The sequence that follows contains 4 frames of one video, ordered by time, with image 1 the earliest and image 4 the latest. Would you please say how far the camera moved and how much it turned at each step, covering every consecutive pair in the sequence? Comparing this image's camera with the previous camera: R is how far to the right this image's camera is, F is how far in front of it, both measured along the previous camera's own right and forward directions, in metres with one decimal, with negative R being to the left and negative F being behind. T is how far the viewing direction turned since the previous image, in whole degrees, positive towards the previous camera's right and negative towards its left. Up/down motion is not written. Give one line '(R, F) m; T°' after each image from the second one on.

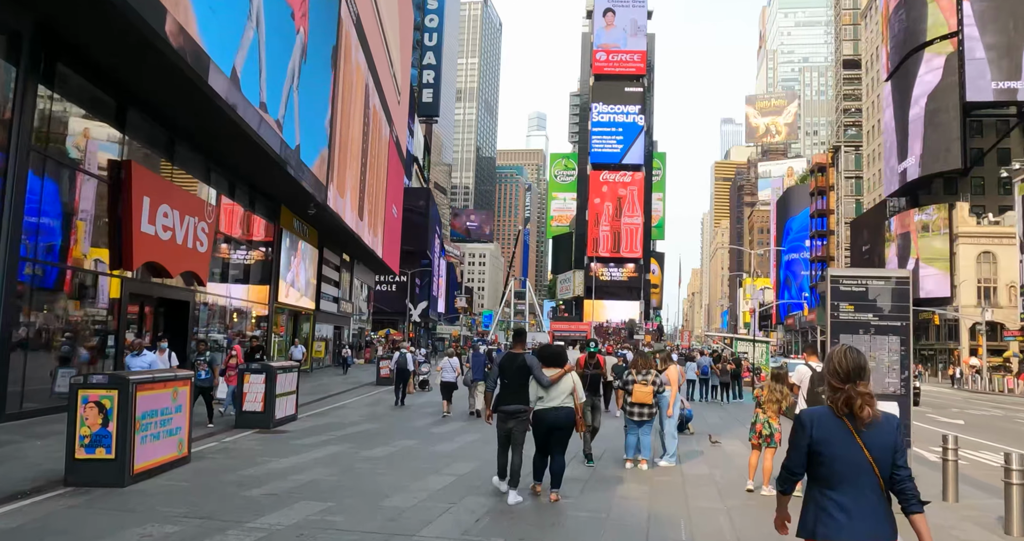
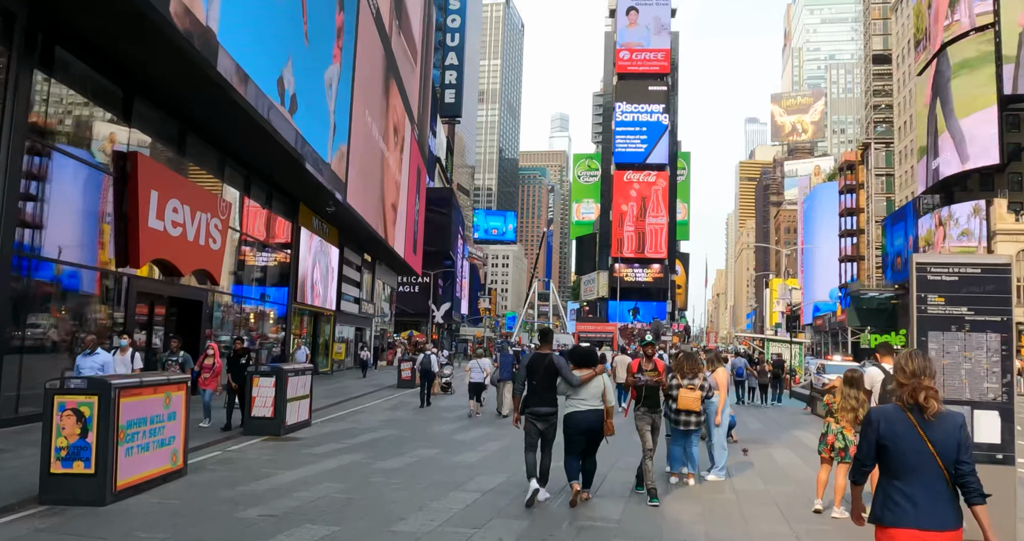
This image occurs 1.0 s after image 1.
(-0.1, +1.1) m; -2°
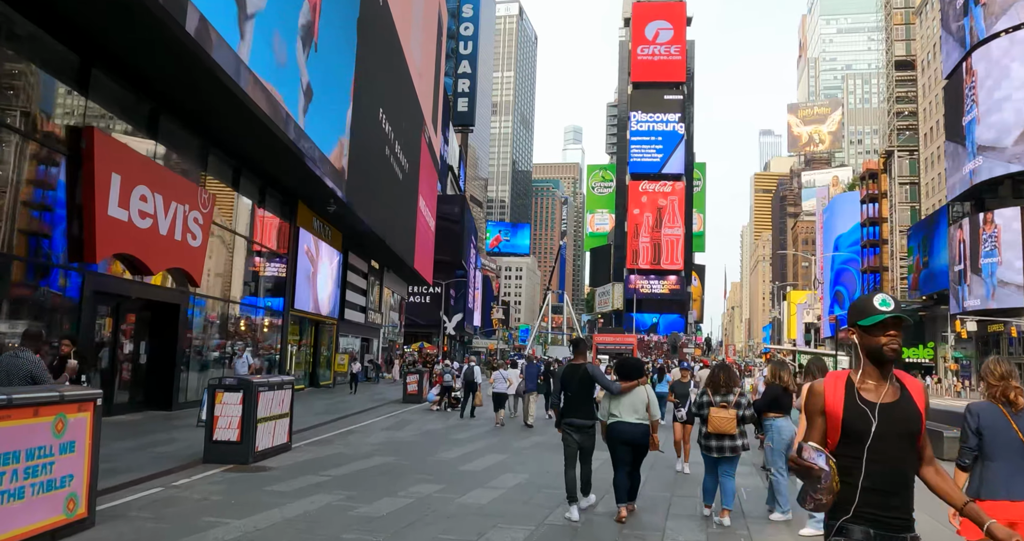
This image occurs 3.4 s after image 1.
(-0.1, +2.4) m; -1°
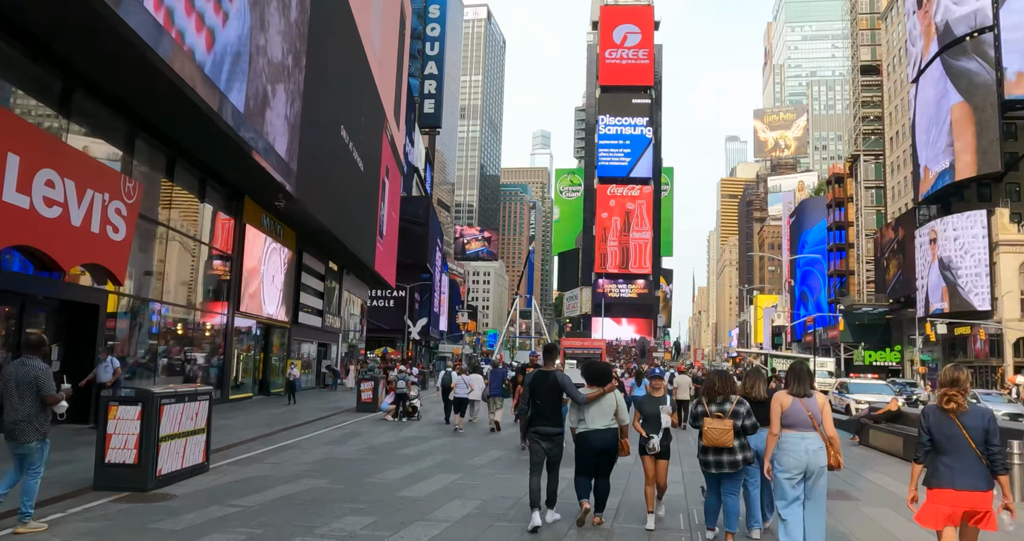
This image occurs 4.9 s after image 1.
(+0.2, +1.5) m; +2°
